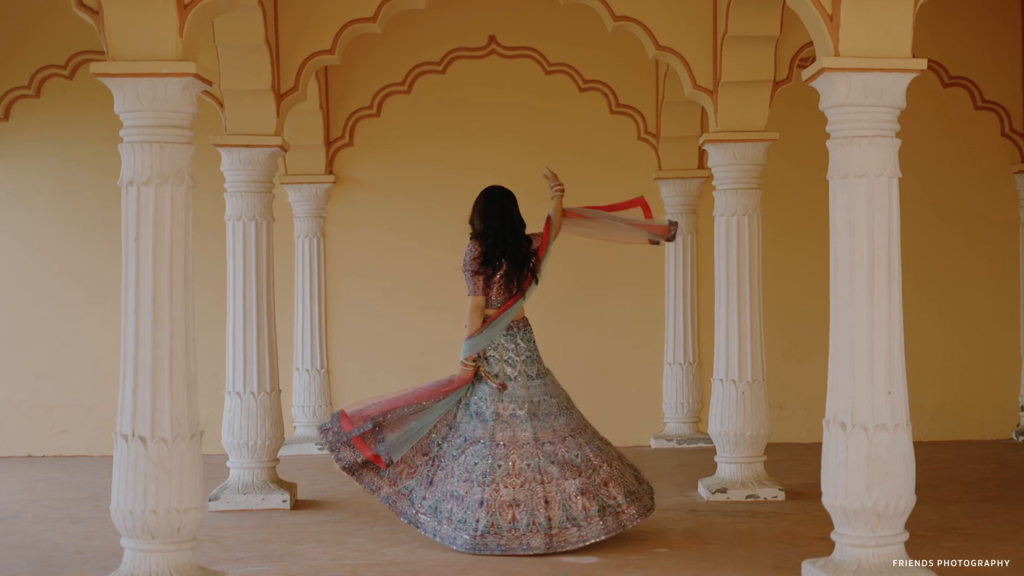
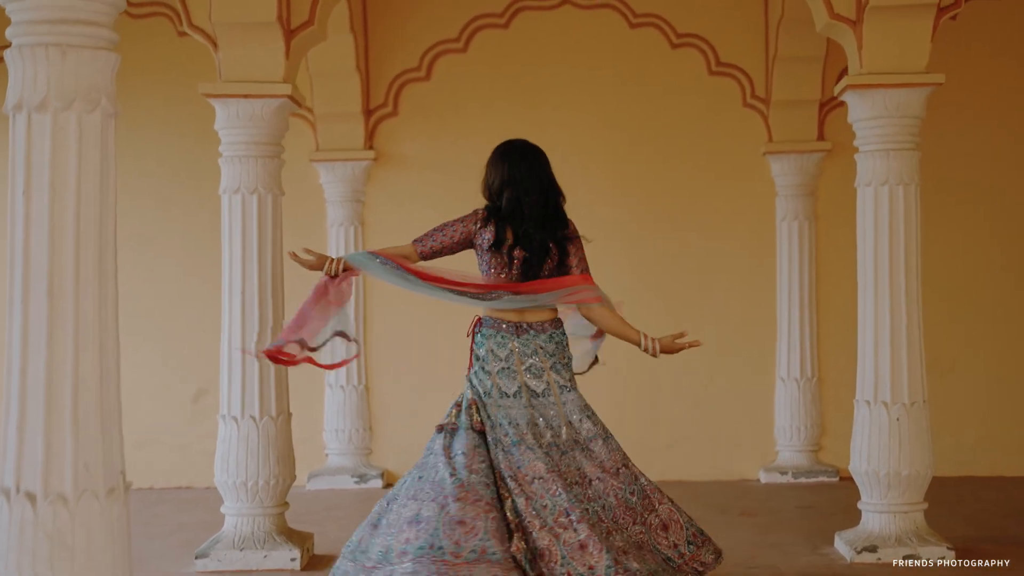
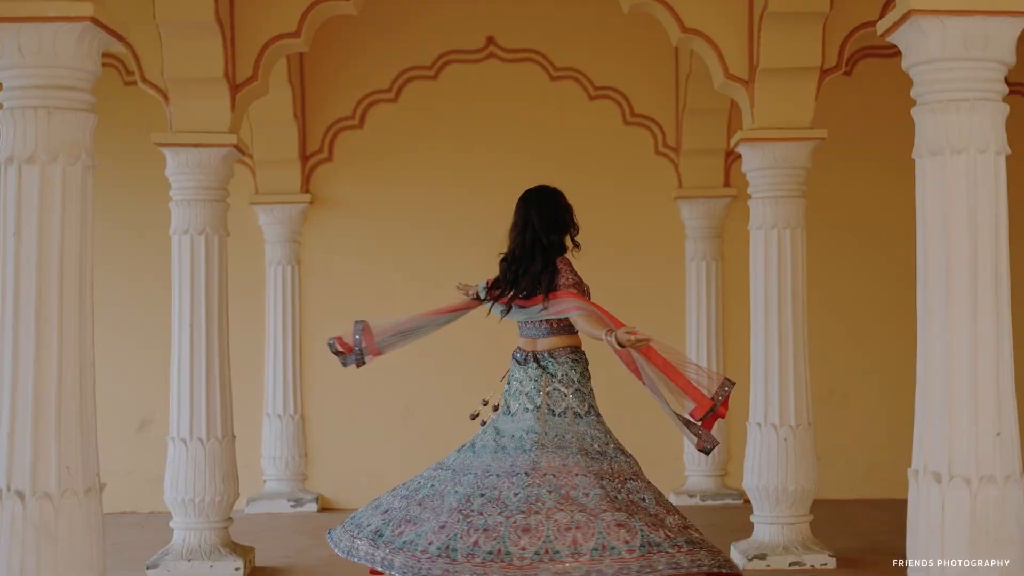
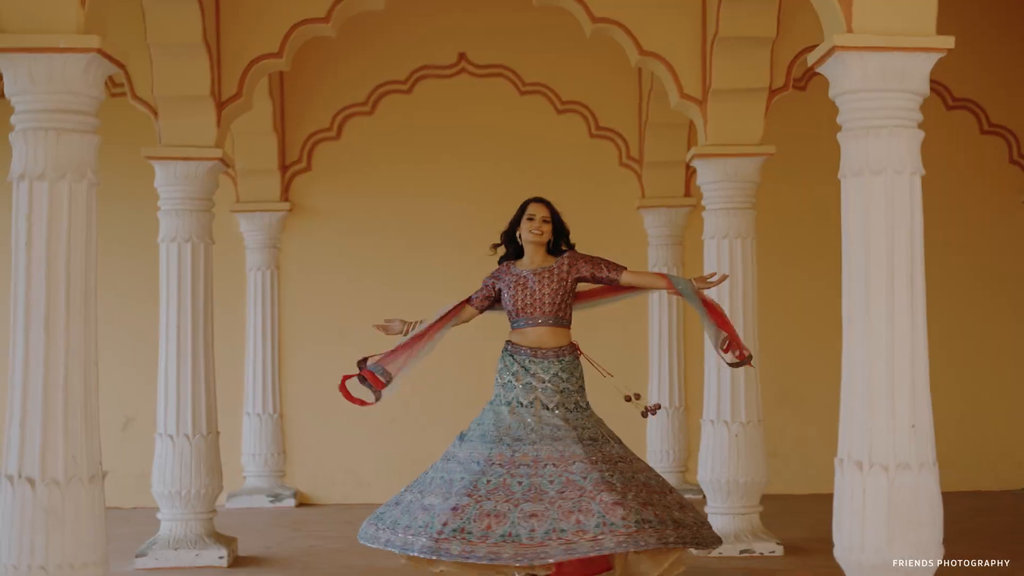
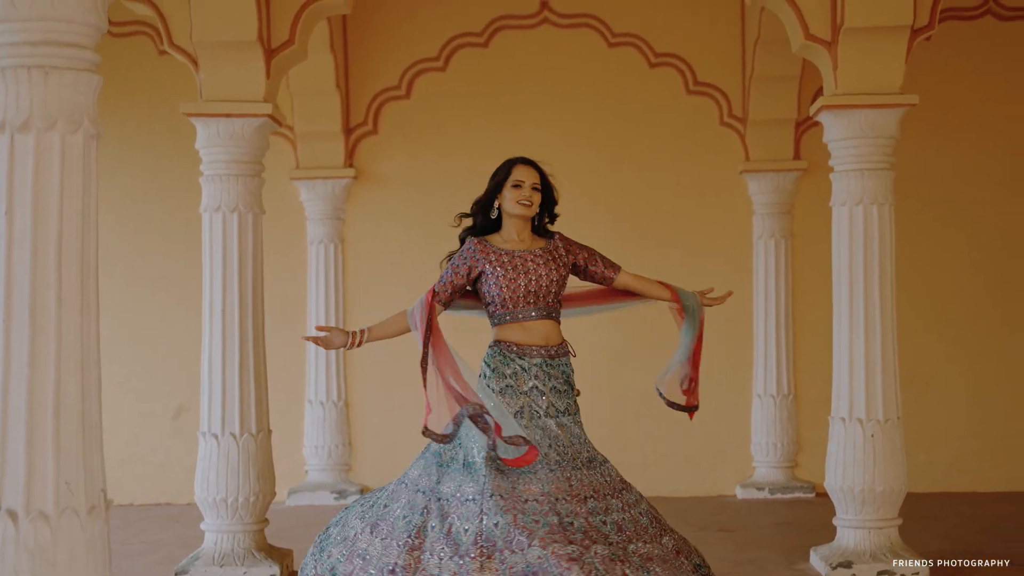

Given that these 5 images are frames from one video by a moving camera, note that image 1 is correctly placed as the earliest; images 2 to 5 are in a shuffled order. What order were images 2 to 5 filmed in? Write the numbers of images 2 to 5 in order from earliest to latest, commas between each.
2, 5, 3, 4
